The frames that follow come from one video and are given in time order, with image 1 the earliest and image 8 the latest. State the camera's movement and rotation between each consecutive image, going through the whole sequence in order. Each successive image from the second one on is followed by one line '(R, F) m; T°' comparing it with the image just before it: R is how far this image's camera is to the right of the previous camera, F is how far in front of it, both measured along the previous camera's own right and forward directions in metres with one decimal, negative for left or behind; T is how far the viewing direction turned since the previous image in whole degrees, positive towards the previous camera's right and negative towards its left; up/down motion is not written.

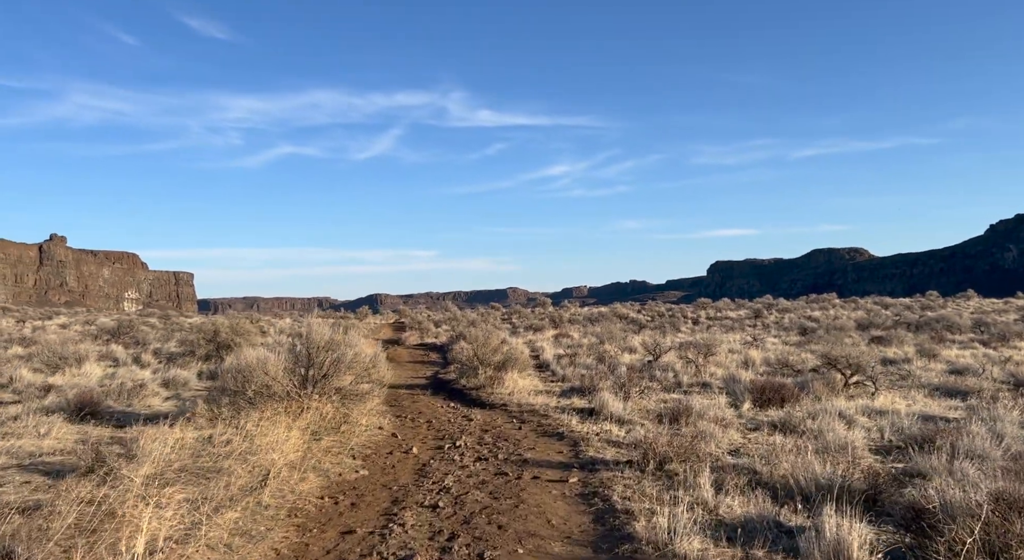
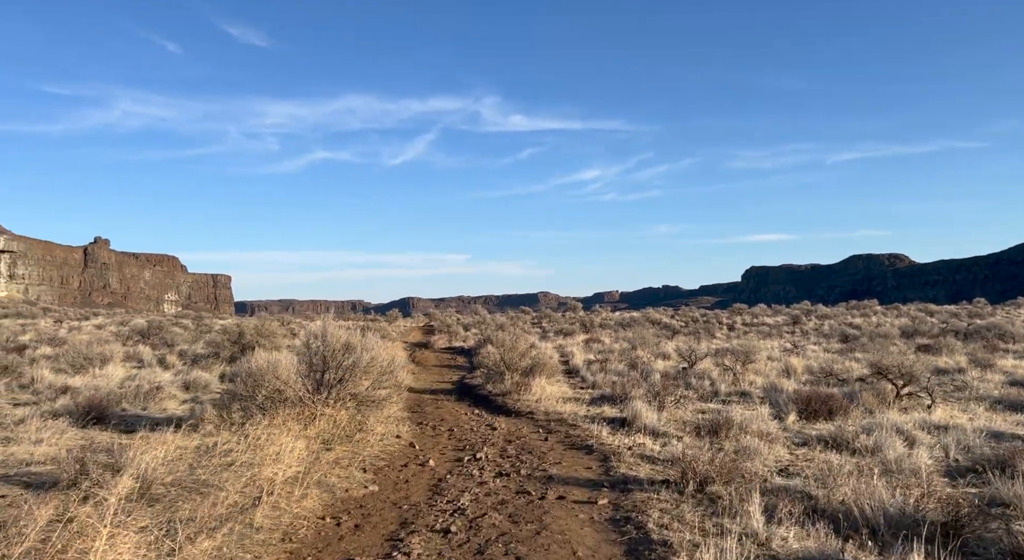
(+0.1, +0.8) m; -2°
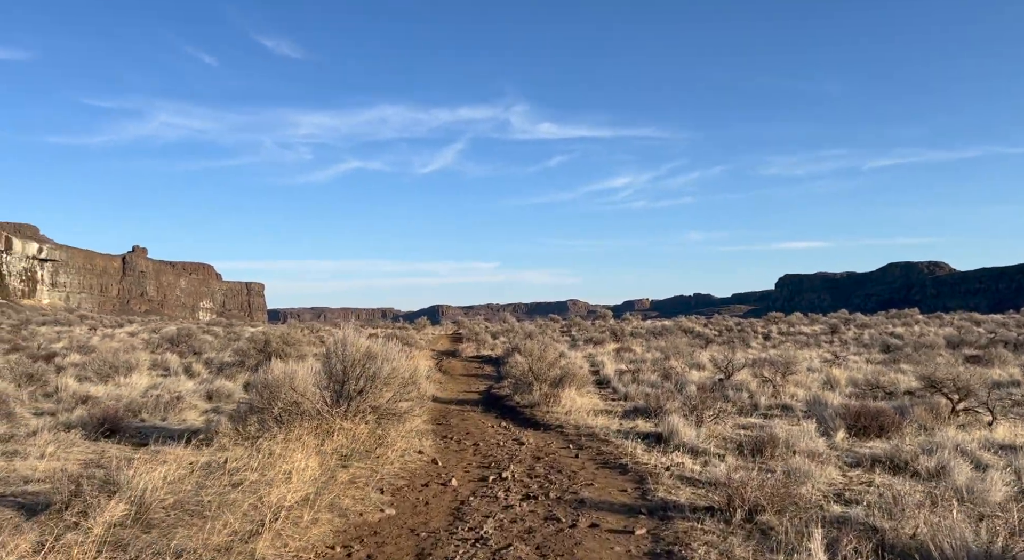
(0.0, +0.6) m; -2°
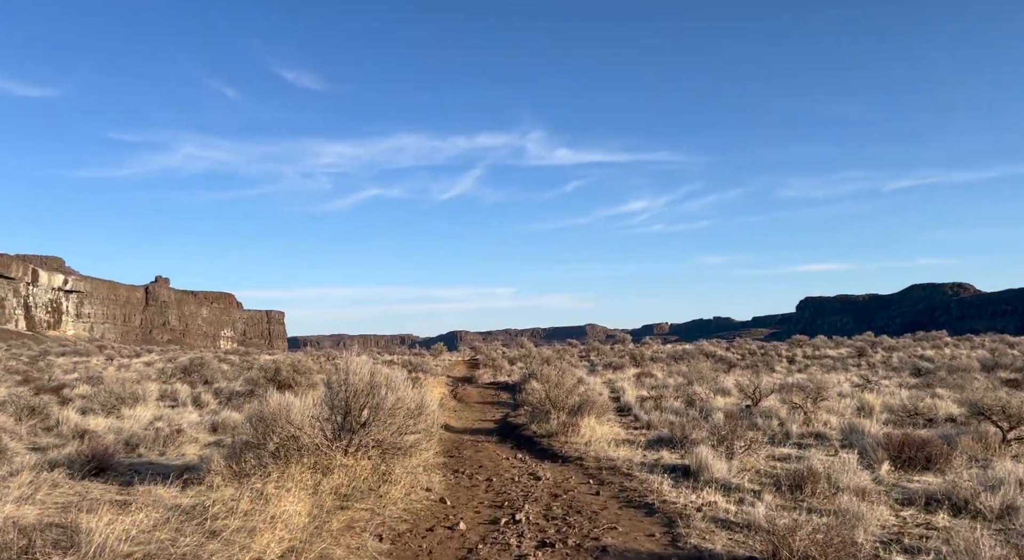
(+0.1, +0.8) m; -1°
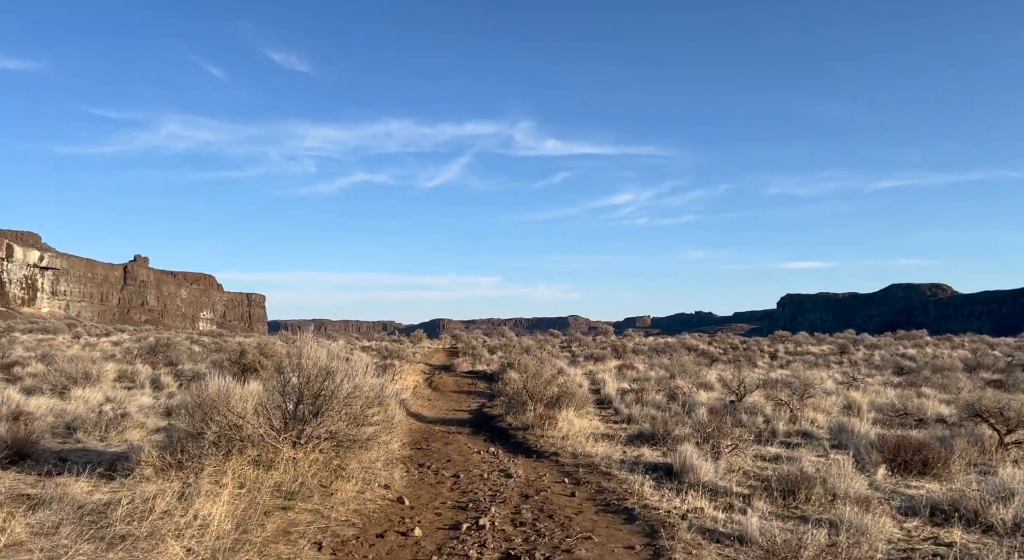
(+0.1, +0.9) m; +1°
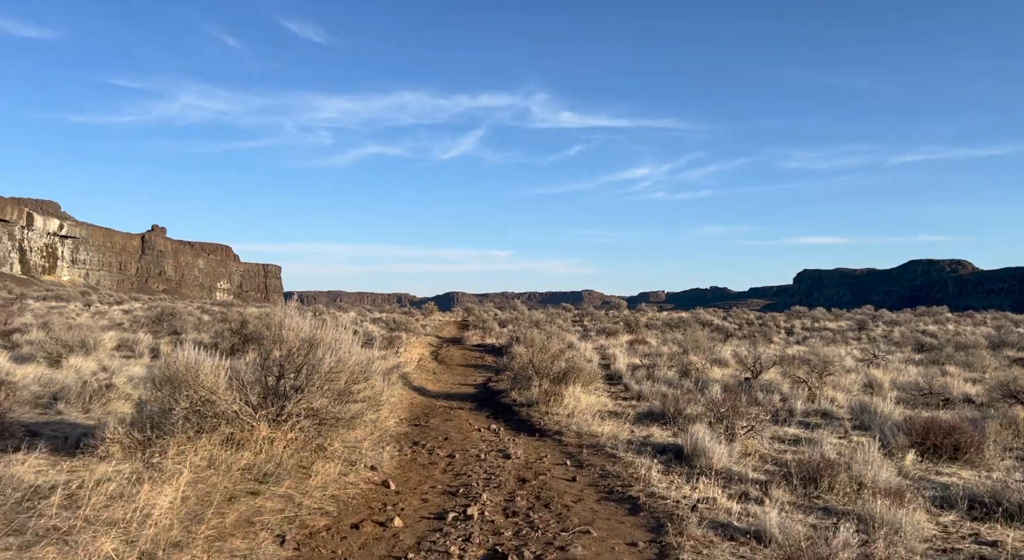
(+0.2, +0.8) m; -1°
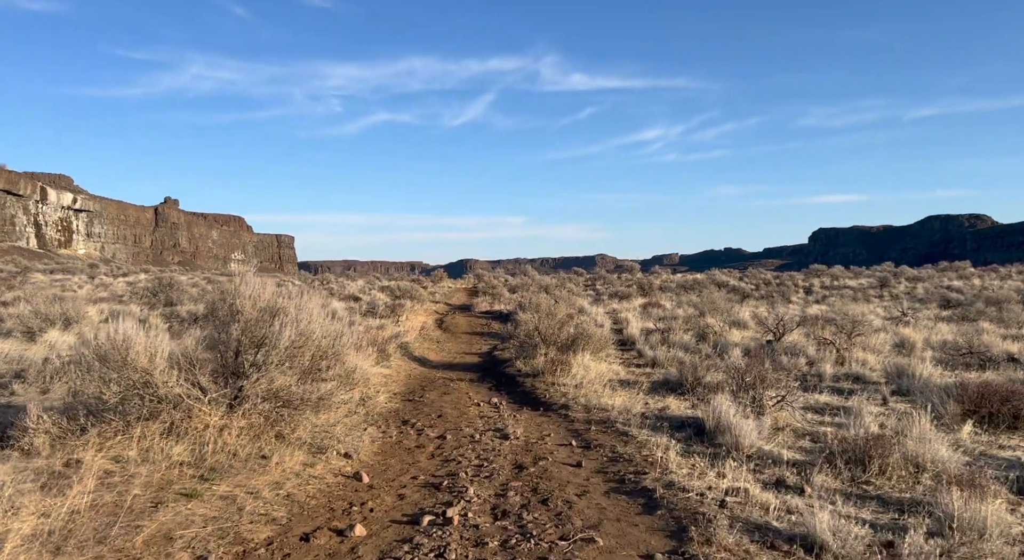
(+0.2, +1.3) m; -1°
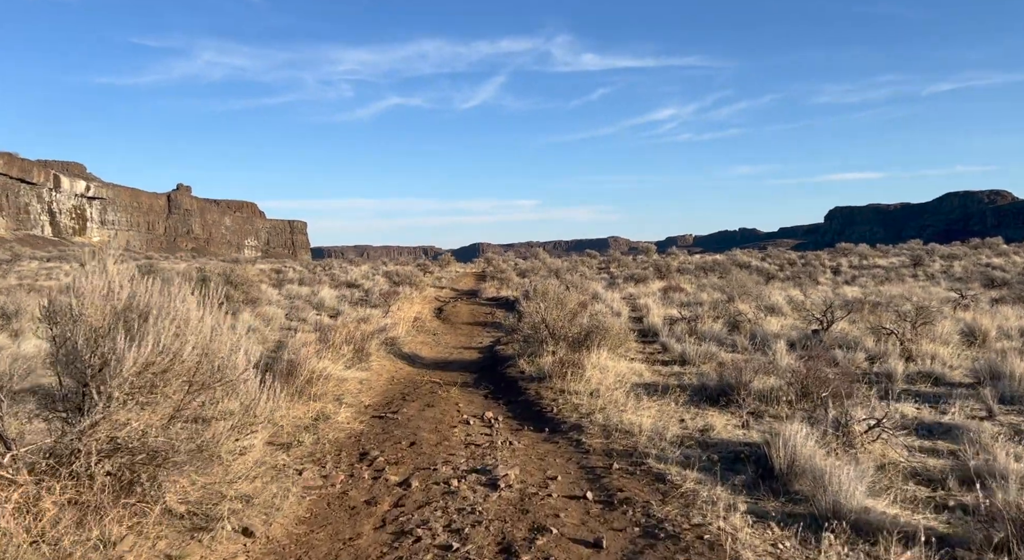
(+0.2, +2.6) m; -1°
